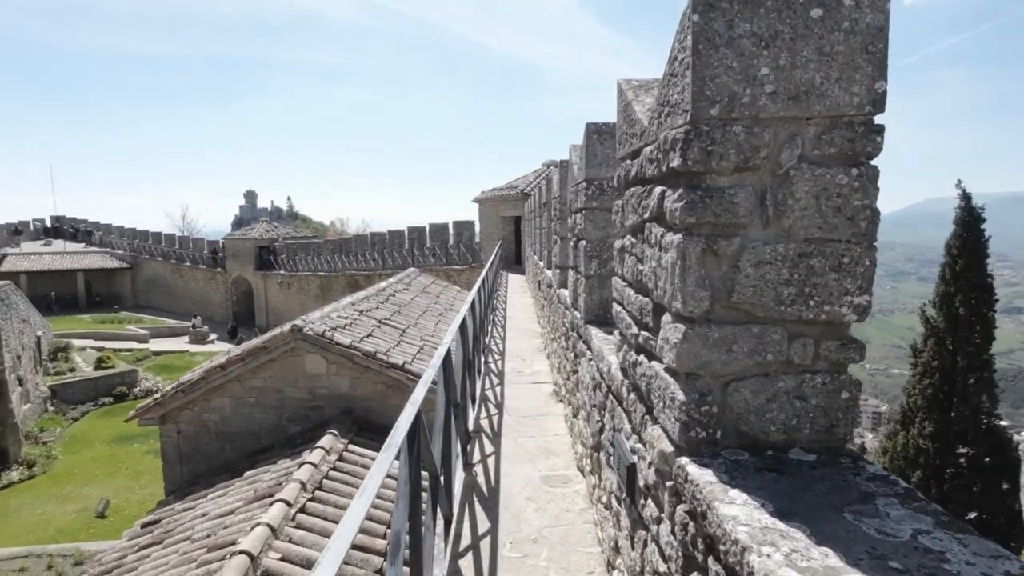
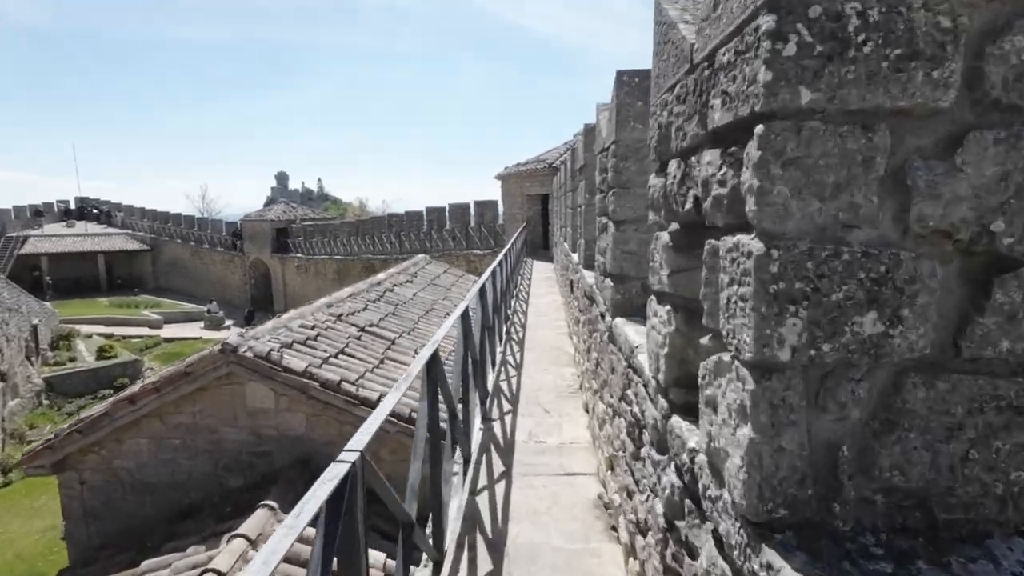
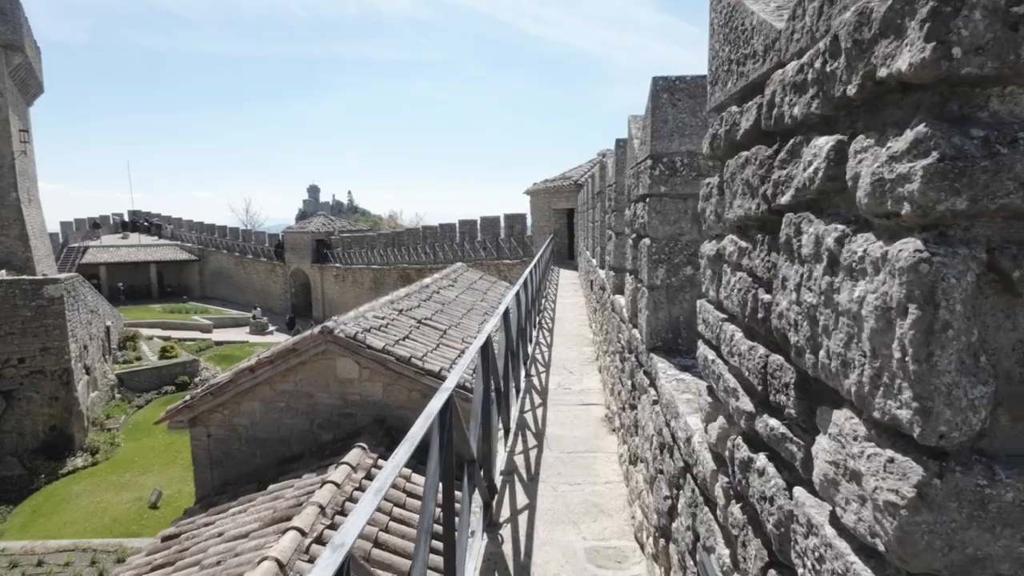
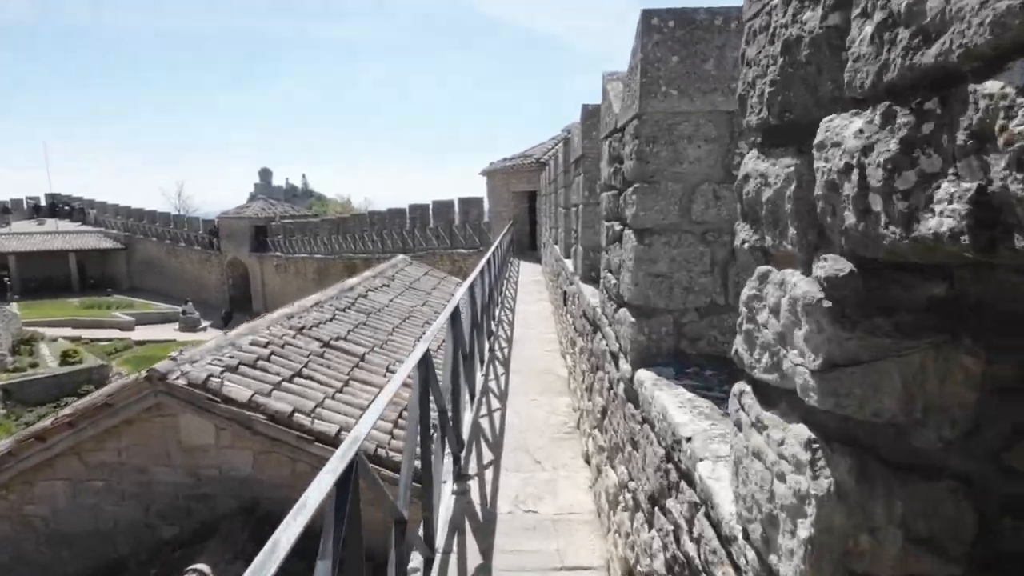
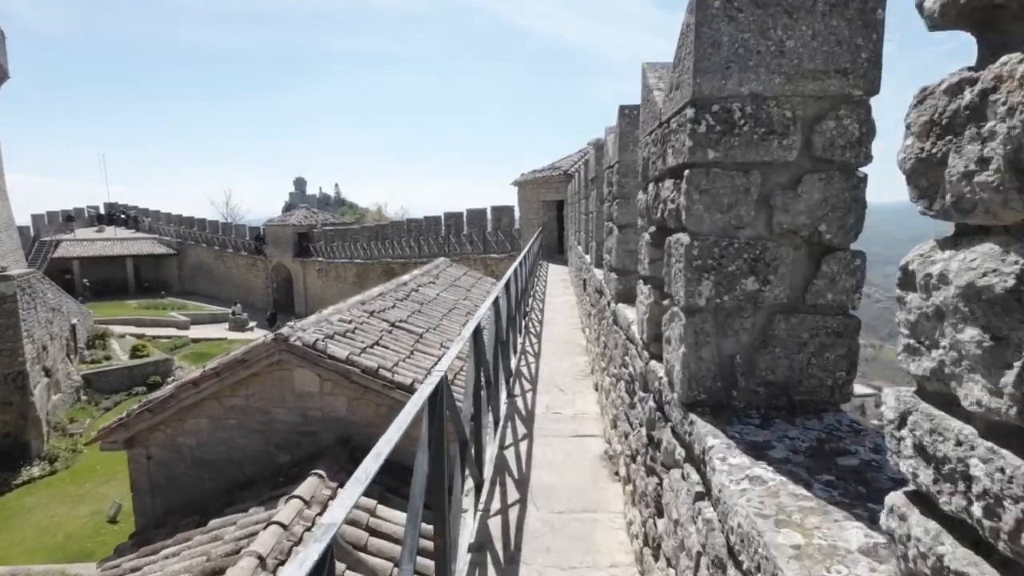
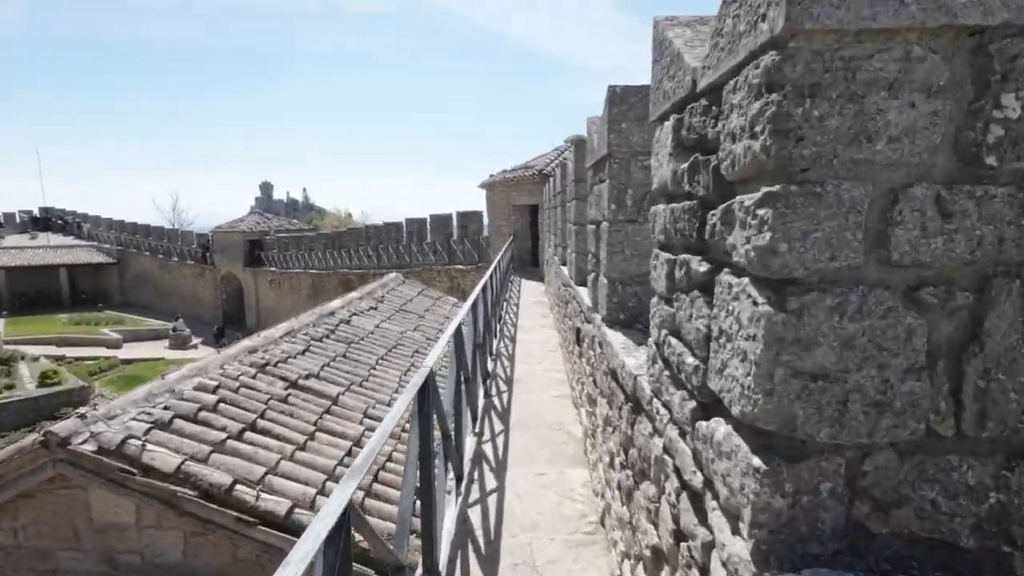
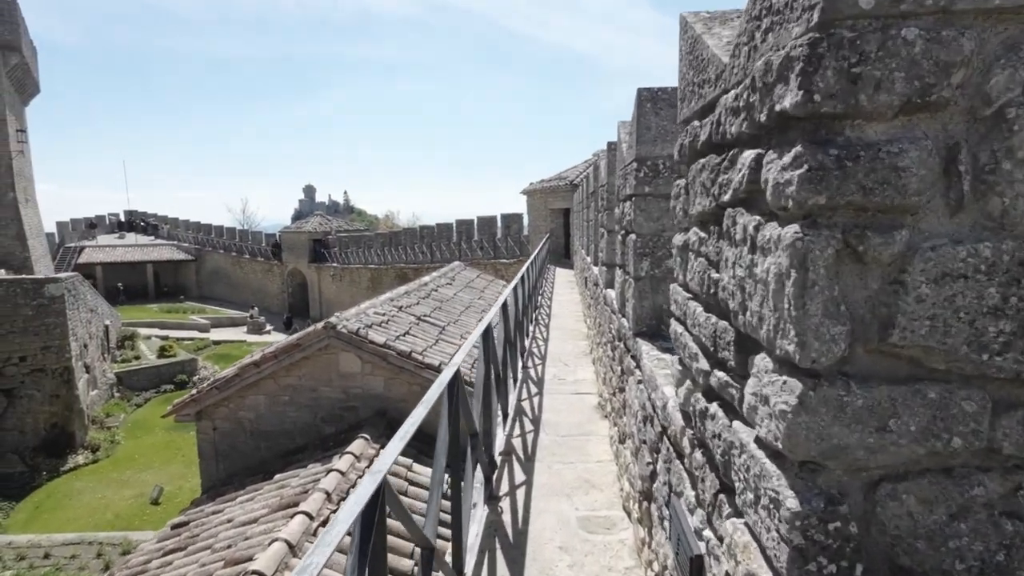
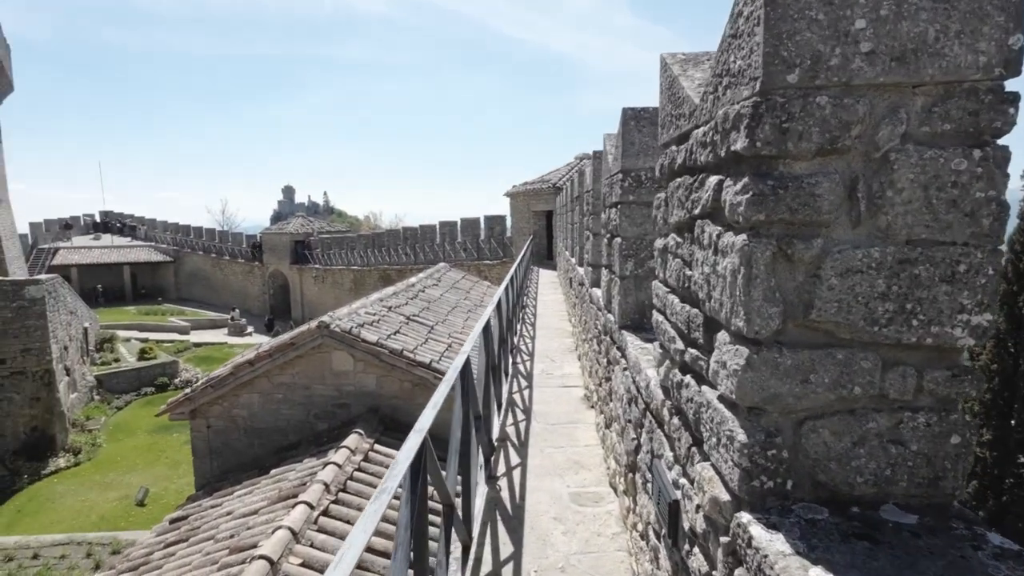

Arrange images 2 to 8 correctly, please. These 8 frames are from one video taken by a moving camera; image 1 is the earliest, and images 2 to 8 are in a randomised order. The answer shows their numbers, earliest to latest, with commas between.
8, 7, 3, 5, 2, 4, 6
